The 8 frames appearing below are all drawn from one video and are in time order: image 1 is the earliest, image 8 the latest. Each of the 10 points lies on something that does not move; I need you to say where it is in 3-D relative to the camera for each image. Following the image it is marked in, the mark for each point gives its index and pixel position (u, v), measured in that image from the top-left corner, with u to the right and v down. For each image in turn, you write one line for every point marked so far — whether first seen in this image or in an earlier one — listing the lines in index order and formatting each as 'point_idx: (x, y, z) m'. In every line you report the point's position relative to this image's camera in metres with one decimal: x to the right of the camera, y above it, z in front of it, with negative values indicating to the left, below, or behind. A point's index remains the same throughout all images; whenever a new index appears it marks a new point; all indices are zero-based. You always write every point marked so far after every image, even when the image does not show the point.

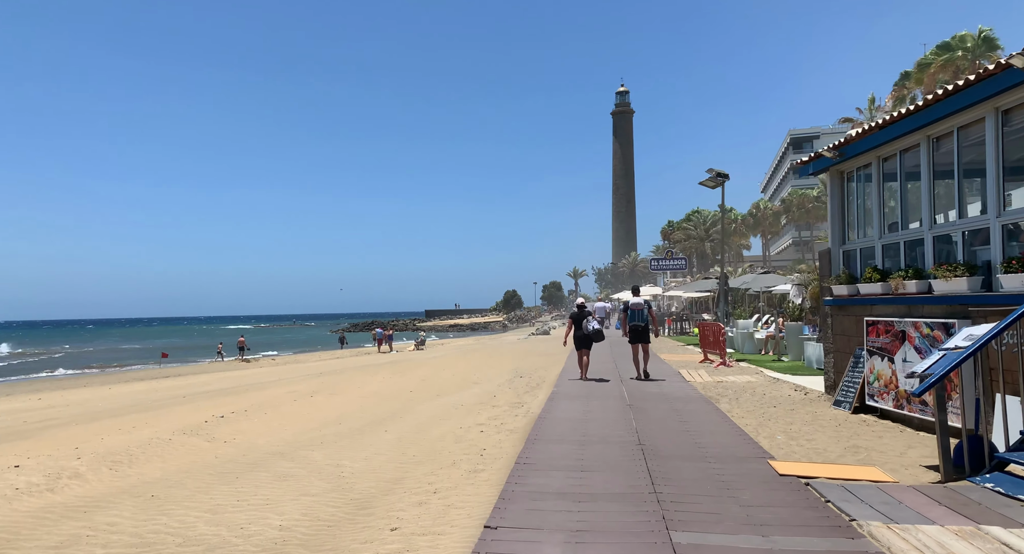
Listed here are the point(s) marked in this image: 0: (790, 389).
0: (+4.8, -1.9, +12.2) m
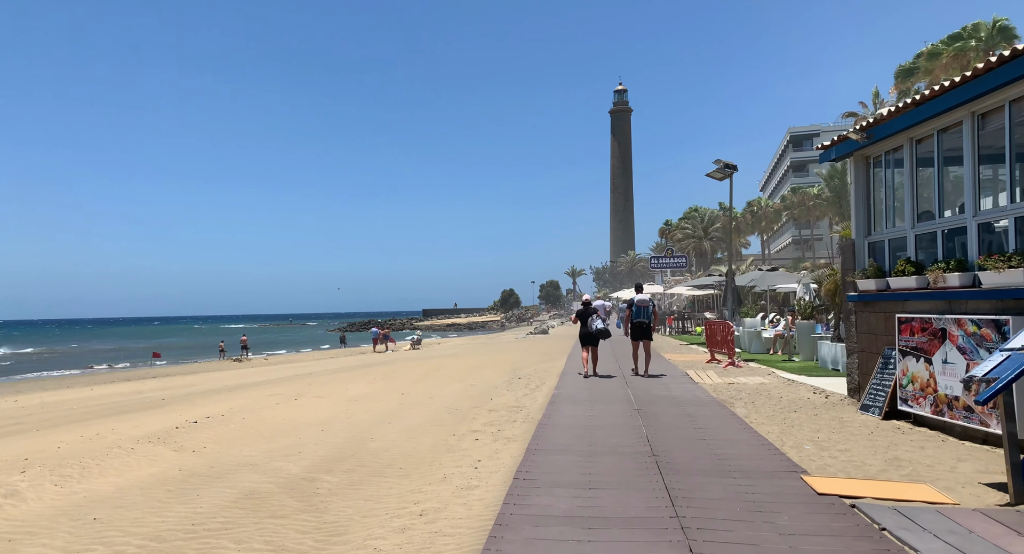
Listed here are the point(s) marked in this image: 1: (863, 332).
0: (+4.7, -1.8, +11.3) m
1: (+4.9, -0.8, +9.9) m
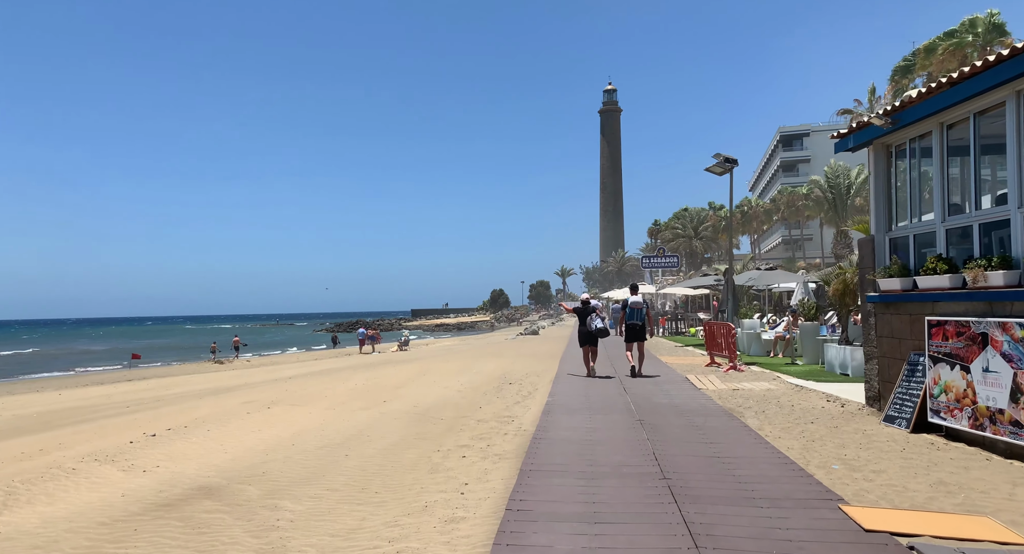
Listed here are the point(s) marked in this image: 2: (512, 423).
0: (+4.6, -1.8, +10.5) m
1: (+4.8, -0.7, +9.1) m
2: (0.0, -2.0, +9.6) m
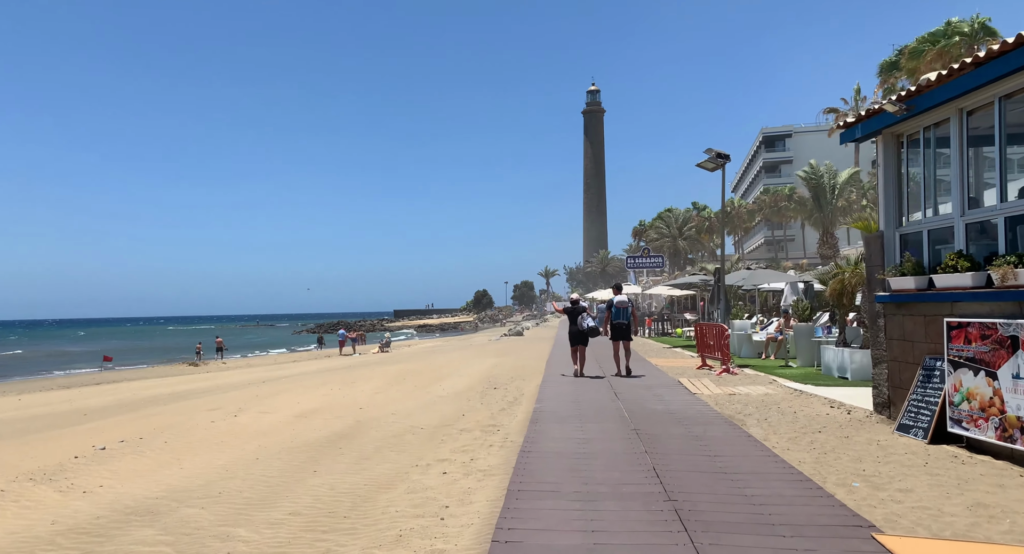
0: (+4.4, -1.8, +9.9) m
1: (+4.6, -0.7, +8.6) m
2: (-0.2, -1.9, +8.8) m
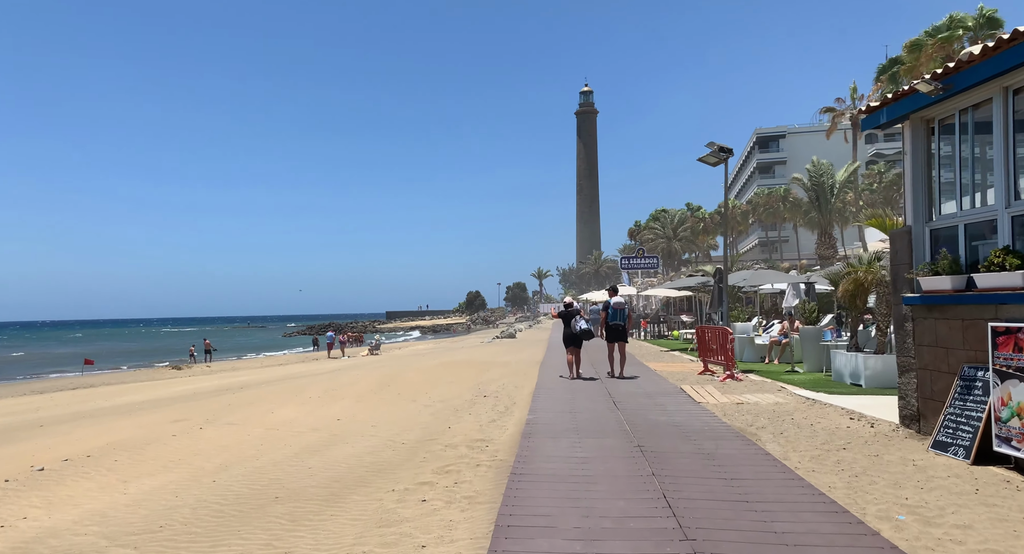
0: (+4.3, -1.8, +9.1) m
1: (+4.5, -0.7, +7.7) m
2: (-0.3, -1.9, +8.0) m
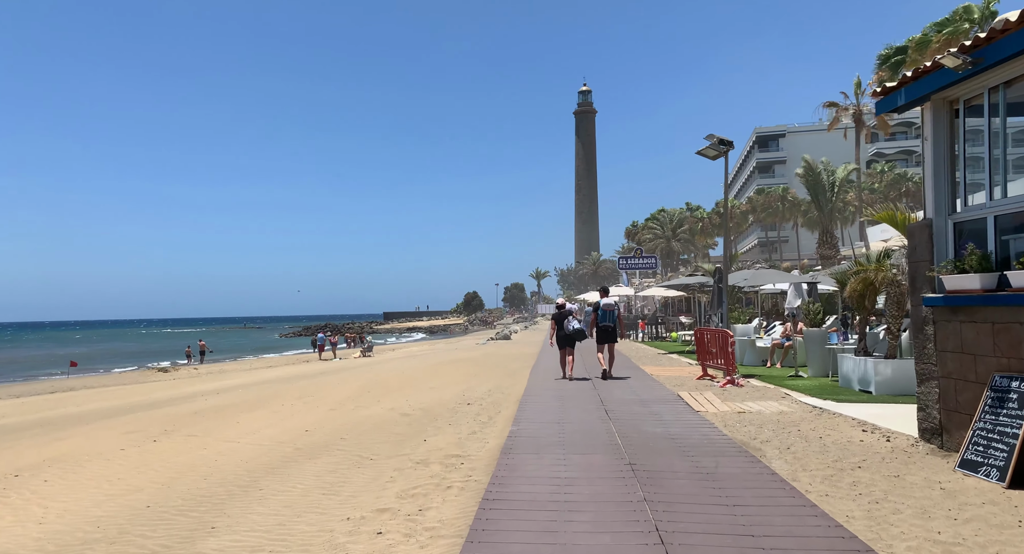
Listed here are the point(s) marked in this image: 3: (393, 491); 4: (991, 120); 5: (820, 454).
0: (+4.0, -1.8, +8.3) m
1: (+4.3, -0.7, +6.9) m
2: (-0.5, -1.9, +7.2) m
3: (-1.1, -1.9, +6.5) m
4: (+4.4, +1.5, +6.6) m
5: (+3.1, -1.8, +7.3) m
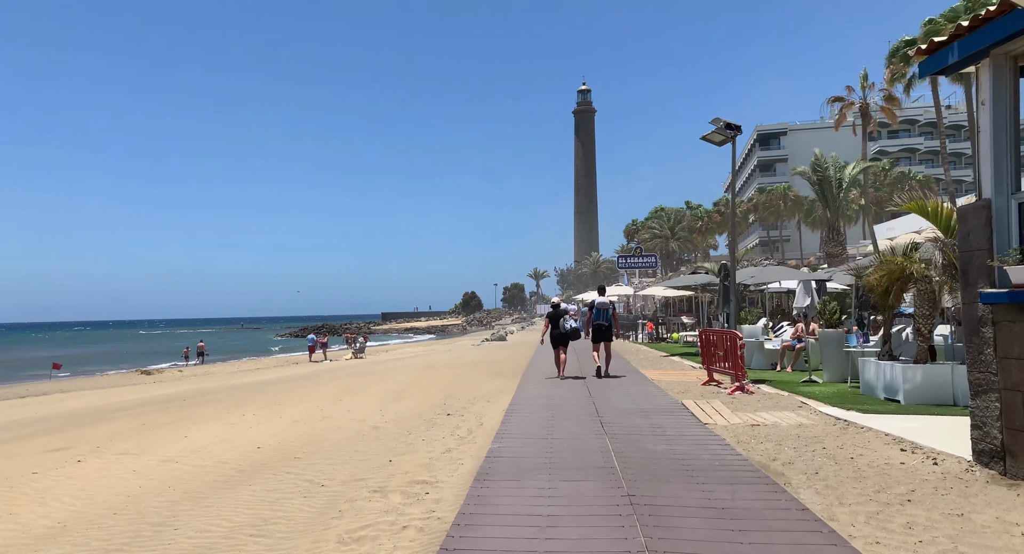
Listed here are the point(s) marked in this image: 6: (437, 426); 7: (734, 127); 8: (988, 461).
0: (+3.8, -1.7, +7.1) m
1: (+4.0, -0.6, +5.7) m
2: (-0.7, -1.8, +6.0) m
3: (-1.3, -1.9, +5.2) m
4: (+4.2, +1.5, +5.4) m
5: (+2.9, -1.7, +6.1) m
6: (-1.0, -2.0, +9.5) m
7: (+4.2, +2.8, +13.5) m
8: (+4.0, -1.5, +6.0) m
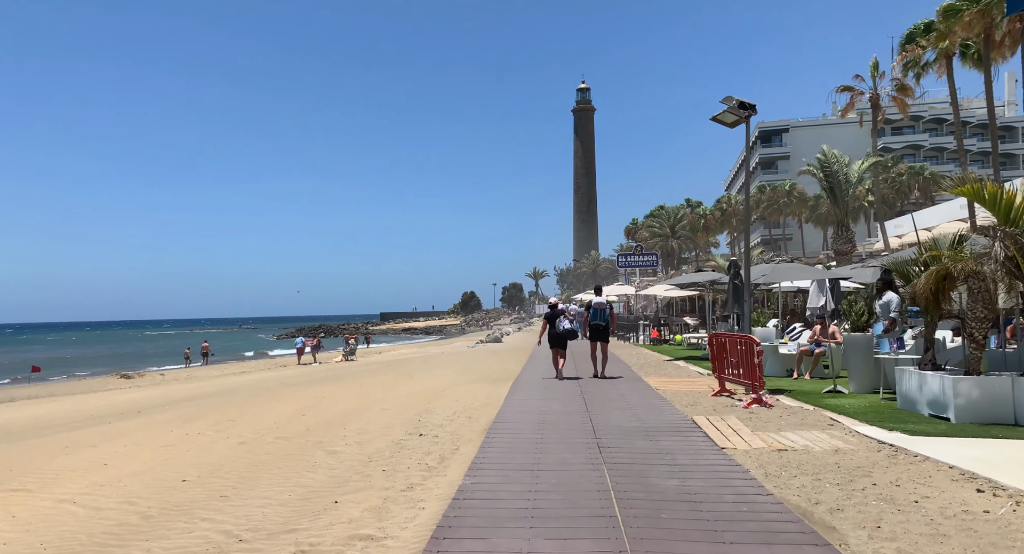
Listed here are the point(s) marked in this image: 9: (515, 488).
0: (+3.6, -1.7, +5.6) m
1: (+3.8, -0.6, +4.2) m
2: (-0.9, -1.8, +4.5) m
3: (-1.5, -1.8, +3.8) m
4: (+4.0, +1.6, +3.9) m
5: (+2.7, -1.7, +4.6) m
6: (-1.2, -2.0, +8.0) m
7: (+4.0, +2.9, +12.0) m
8: (+3.8, -1.5, +4.6) m
9: (+0.1, -1.8, +6.0) m
